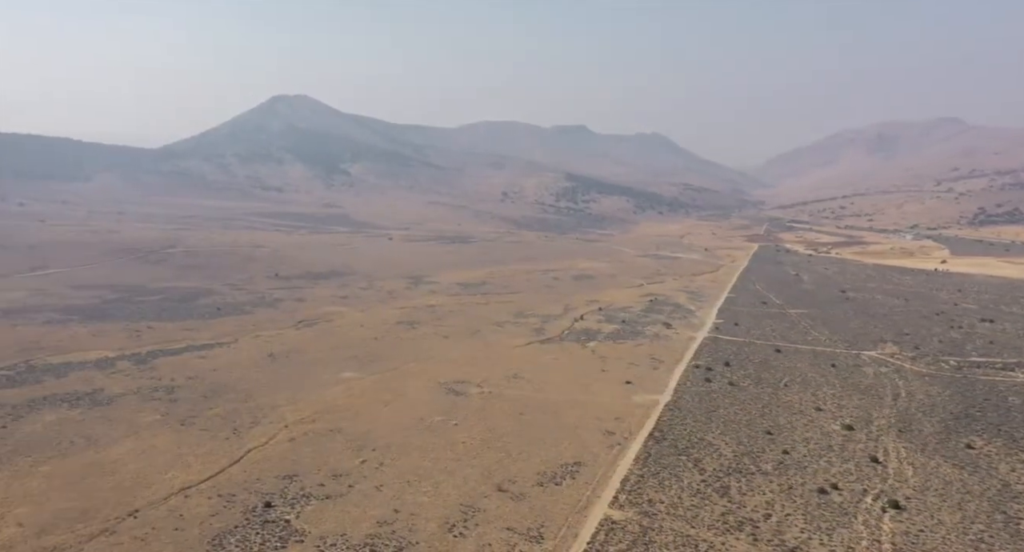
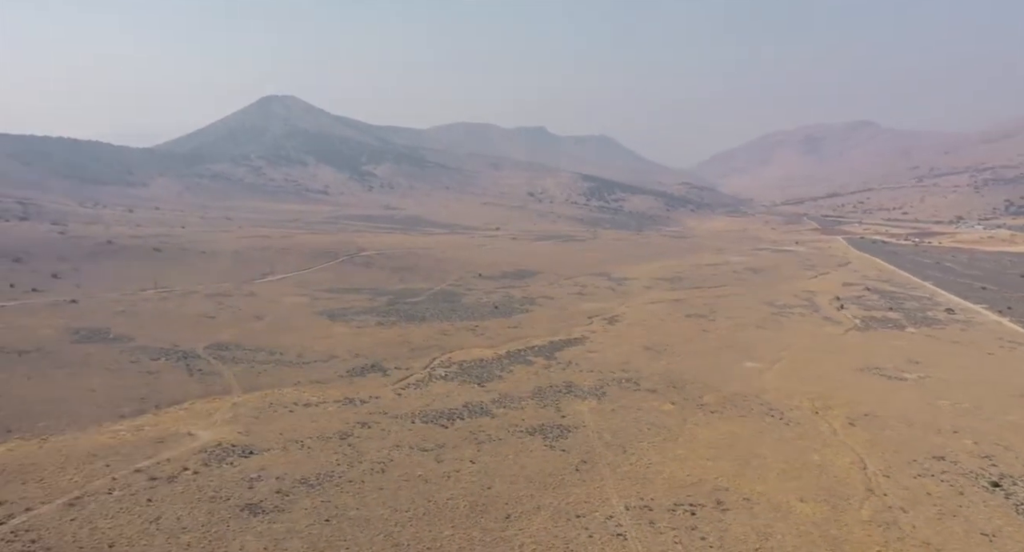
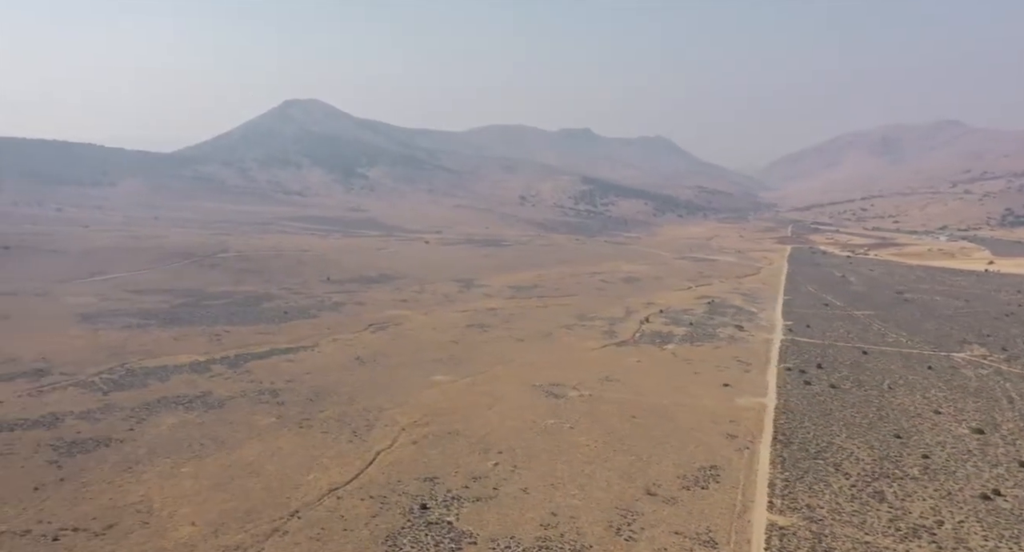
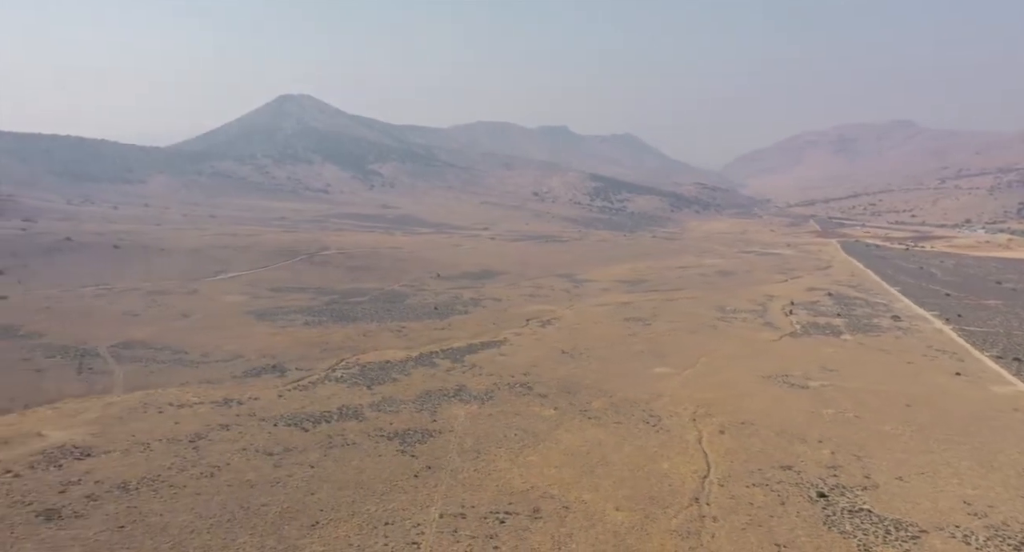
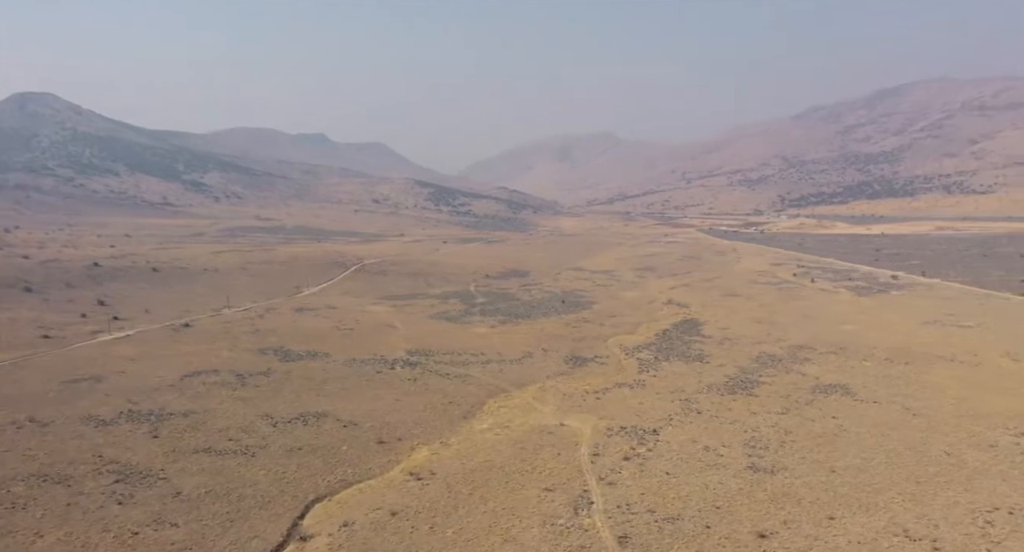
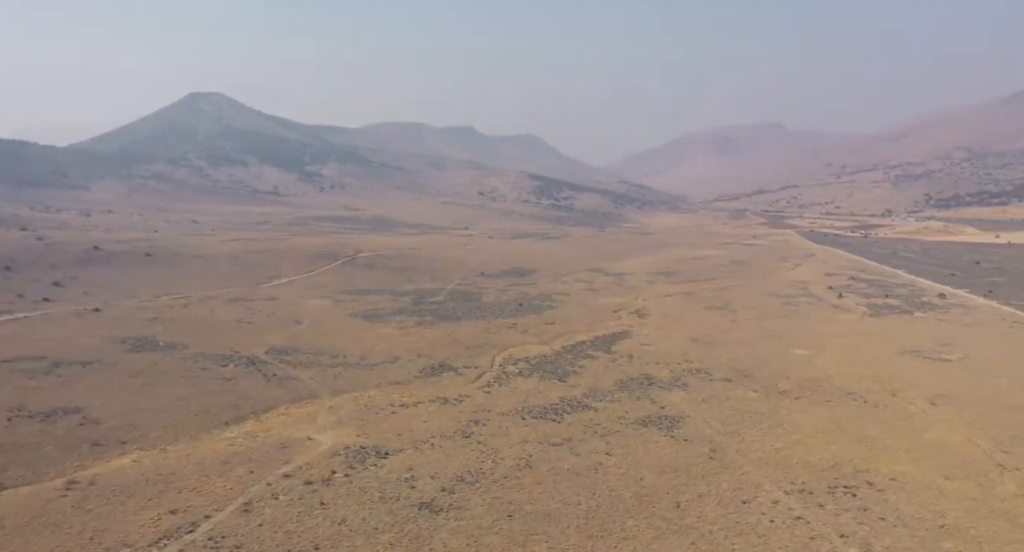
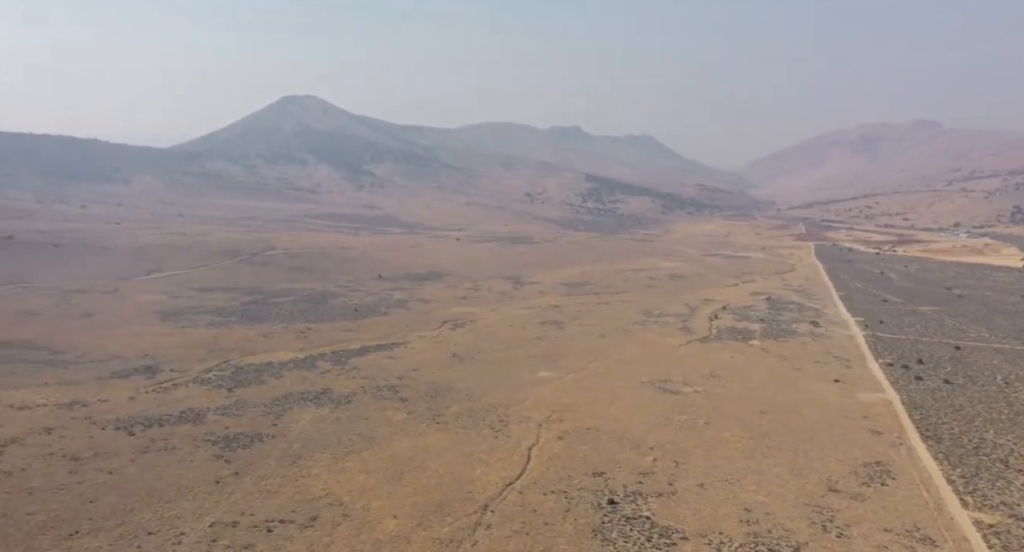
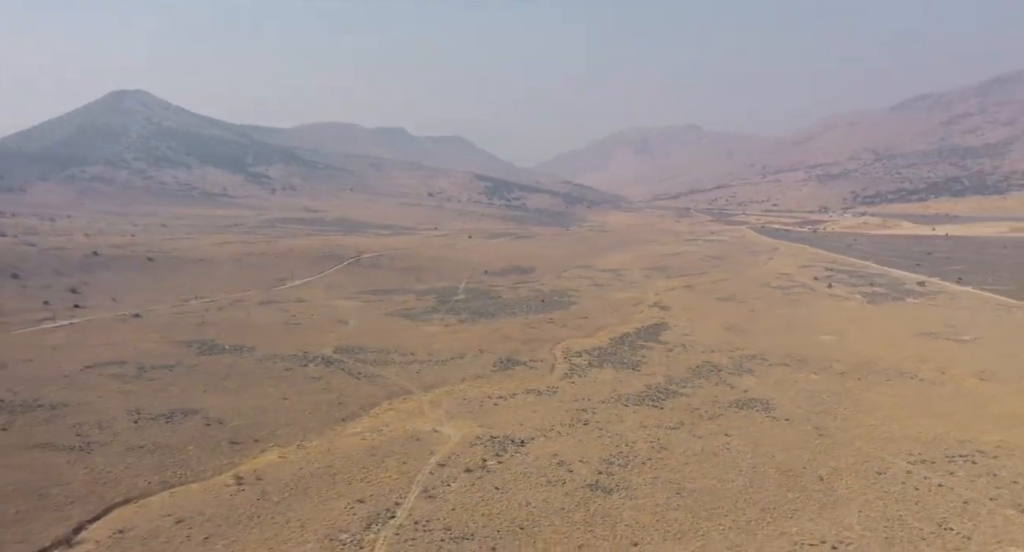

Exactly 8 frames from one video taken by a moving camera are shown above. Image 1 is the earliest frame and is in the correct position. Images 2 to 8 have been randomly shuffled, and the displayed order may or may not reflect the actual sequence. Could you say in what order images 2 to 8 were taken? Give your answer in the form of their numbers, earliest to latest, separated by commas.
3, 7, 4, 2, 6, 8, 5
